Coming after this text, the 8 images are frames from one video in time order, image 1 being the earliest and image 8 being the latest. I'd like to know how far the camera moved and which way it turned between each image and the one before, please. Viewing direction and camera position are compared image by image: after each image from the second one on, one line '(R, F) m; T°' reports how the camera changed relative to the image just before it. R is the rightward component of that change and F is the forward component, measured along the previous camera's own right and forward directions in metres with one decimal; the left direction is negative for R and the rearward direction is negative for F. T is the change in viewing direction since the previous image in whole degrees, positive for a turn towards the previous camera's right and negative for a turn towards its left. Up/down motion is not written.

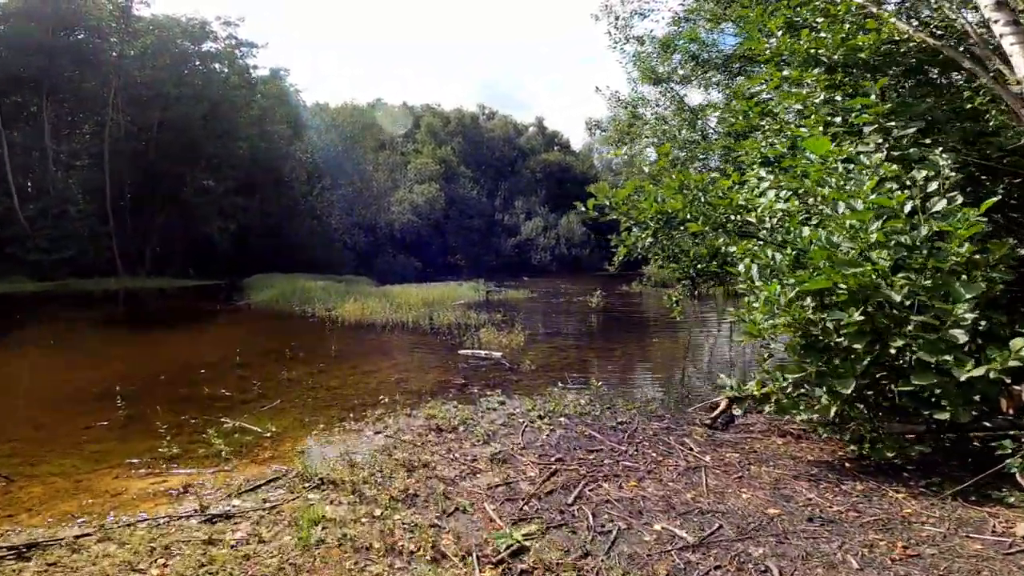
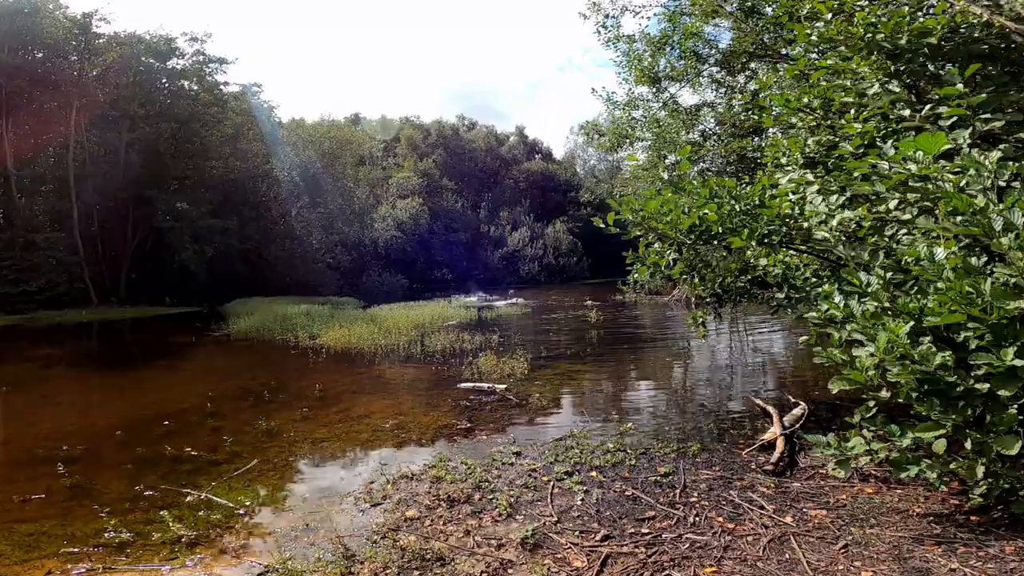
(-0.3, +0.9) m; +2°
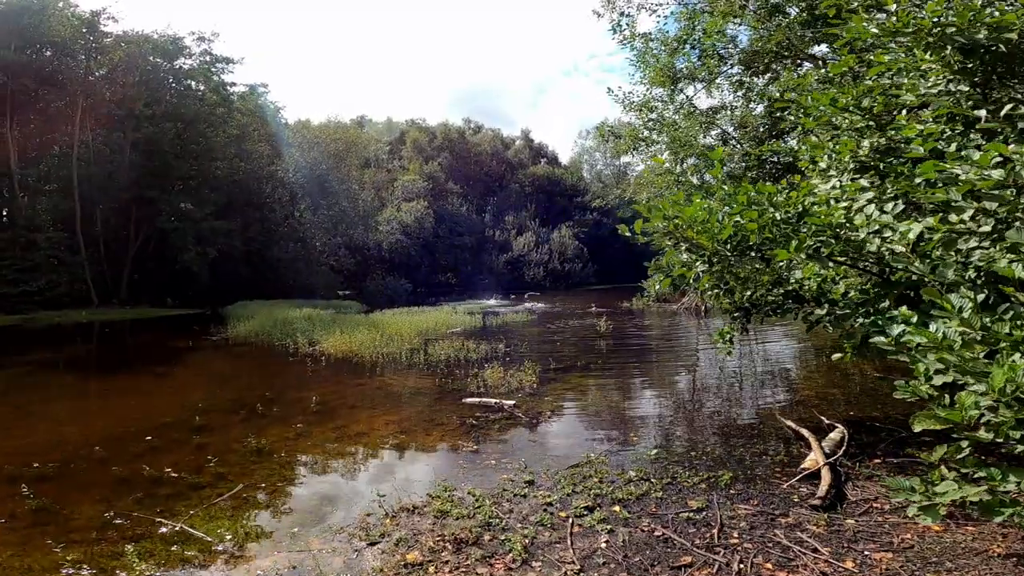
(-0.1, +0.5) m; 0°
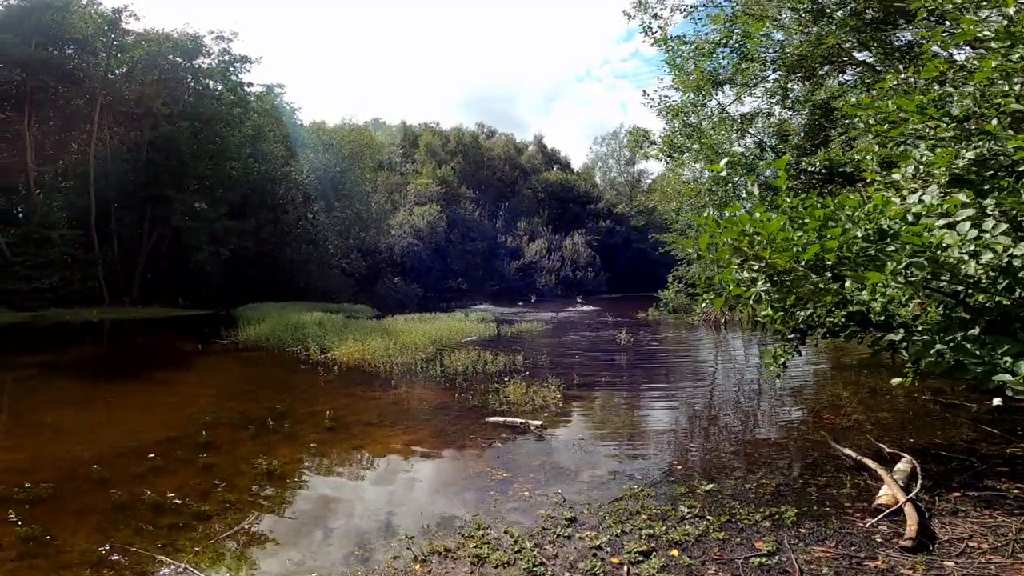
(-0.3, +0.5) m; -1°
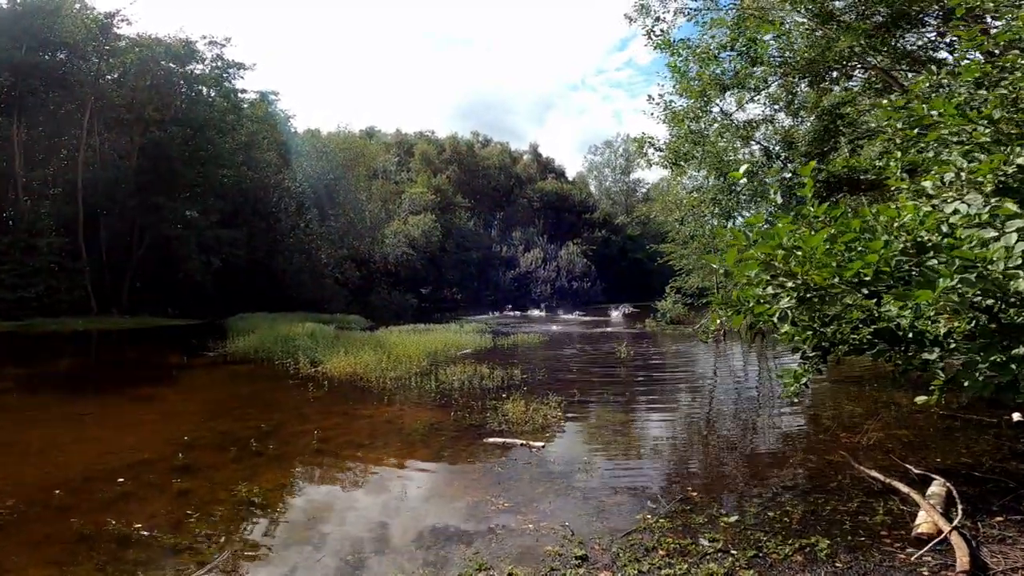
(-0.1, +0.4) m; +1°
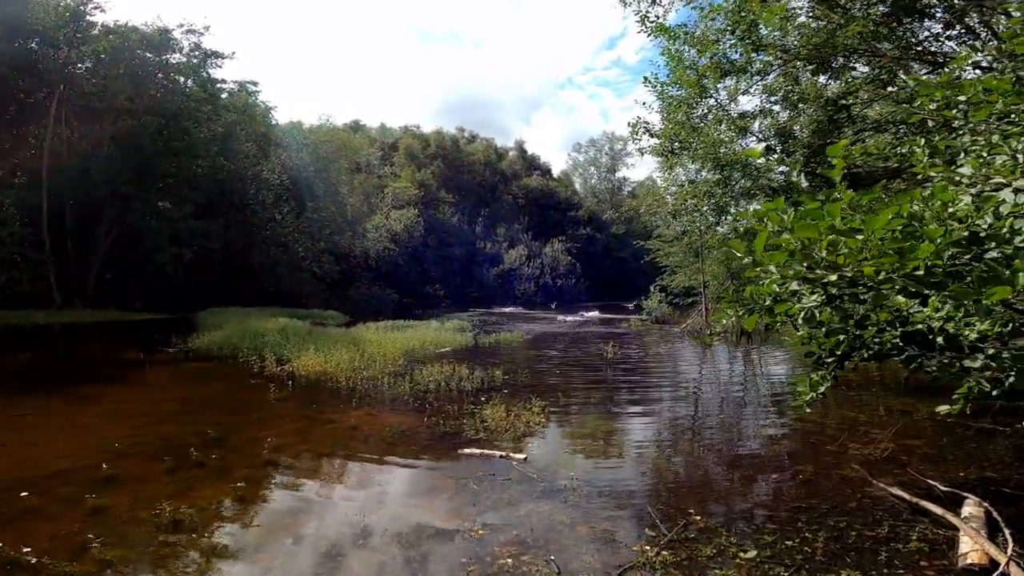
(0.0, +0.8) m; +2°
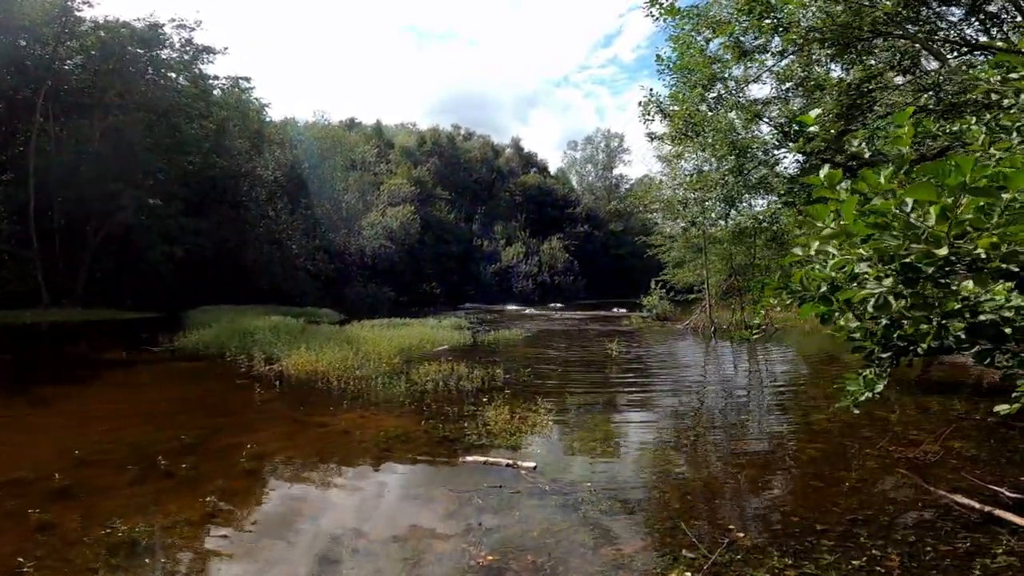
(-0.1, +0.7) m; 0°
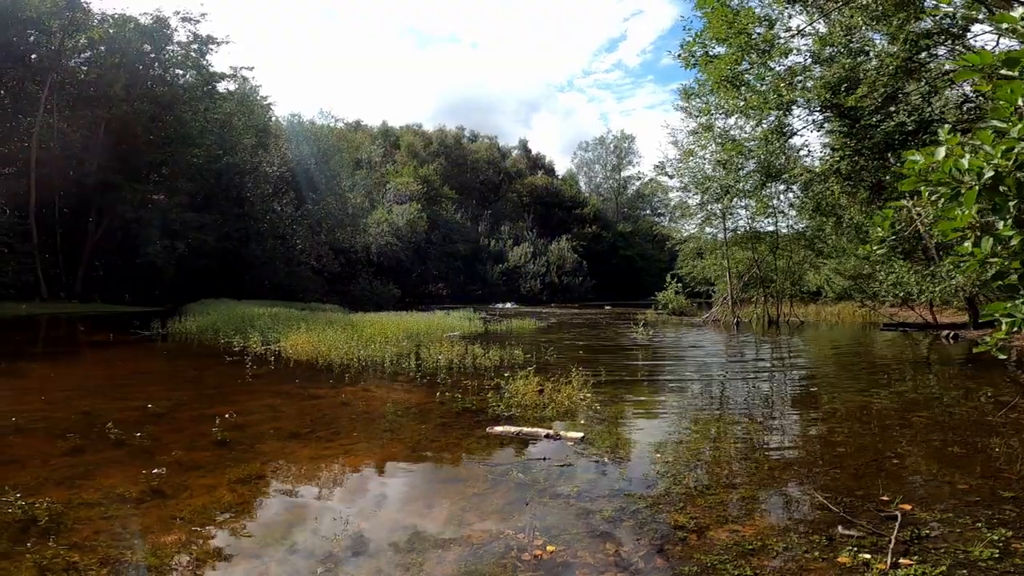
(-0.3, +1.0) m; 0°
